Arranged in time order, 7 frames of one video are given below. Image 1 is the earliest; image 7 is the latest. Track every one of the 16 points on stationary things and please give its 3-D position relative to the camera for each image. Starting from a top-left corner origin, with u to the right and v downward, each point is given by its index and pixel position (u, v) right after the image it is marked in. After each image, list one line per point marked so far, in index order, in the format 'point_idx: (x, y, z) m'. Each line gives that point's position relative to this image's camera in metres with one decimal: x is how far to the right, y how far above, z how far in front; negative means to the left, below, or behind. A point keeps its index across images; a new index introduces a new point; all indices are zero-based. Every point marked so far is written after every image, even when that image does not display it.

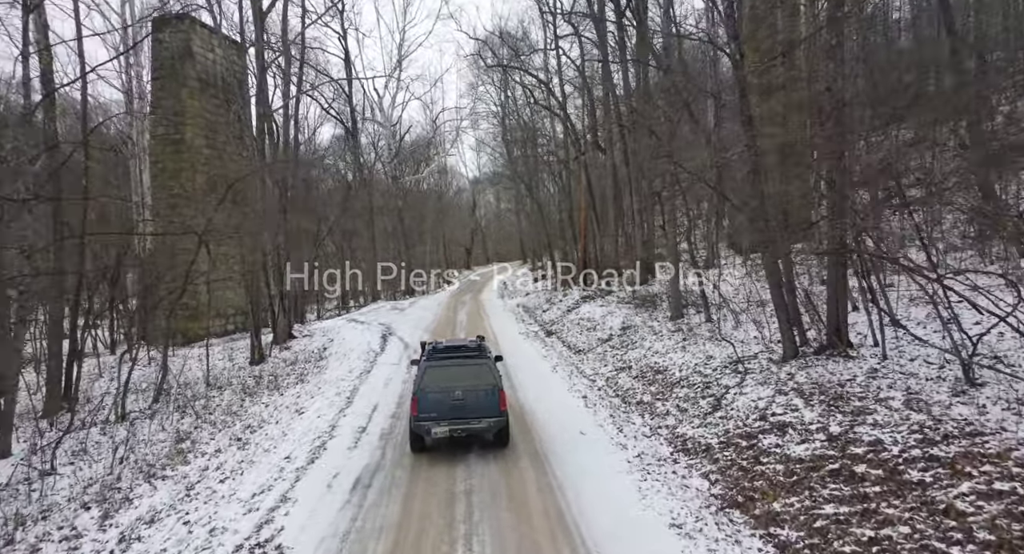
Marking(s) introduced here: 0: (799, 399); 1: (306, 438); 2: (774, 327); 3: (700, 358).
0: (+3.7, -1.6, +7.4) m
1: (-3.3, -2.6, +9.2) m
2: (+5.1, -1.0, +11.2) m
3: (+3.5, -1.6, +10.7) m
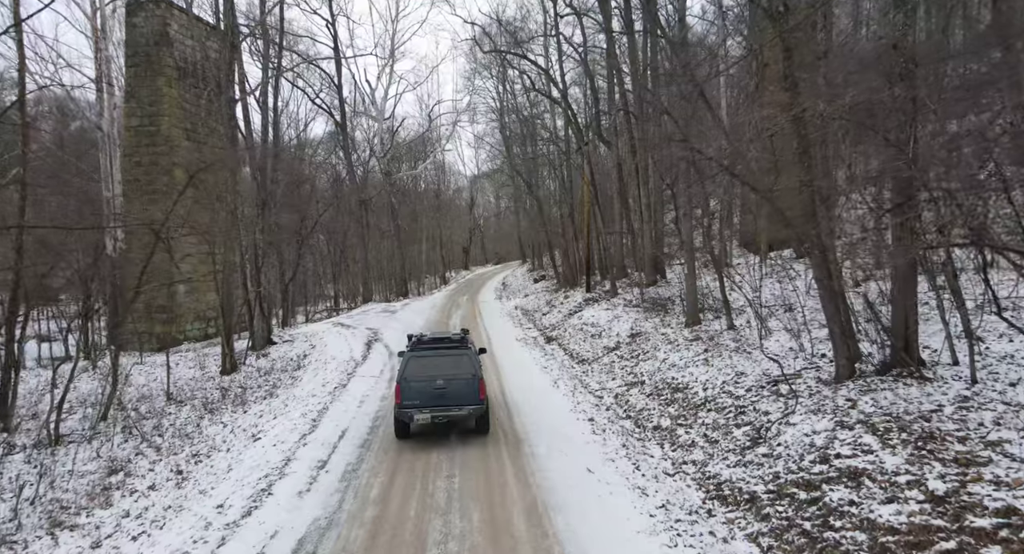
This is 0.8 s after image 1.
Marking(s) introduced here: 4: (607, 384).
0: (+3.6, -1.6, +5.8) m
1: (-3.4, -2.6, +7.5) m
2: (+5.0, -1.0, +9.5) m
3: (+3.4, -1.6, +9.1) m
4: (+2.0, -2.2, +11.9) m
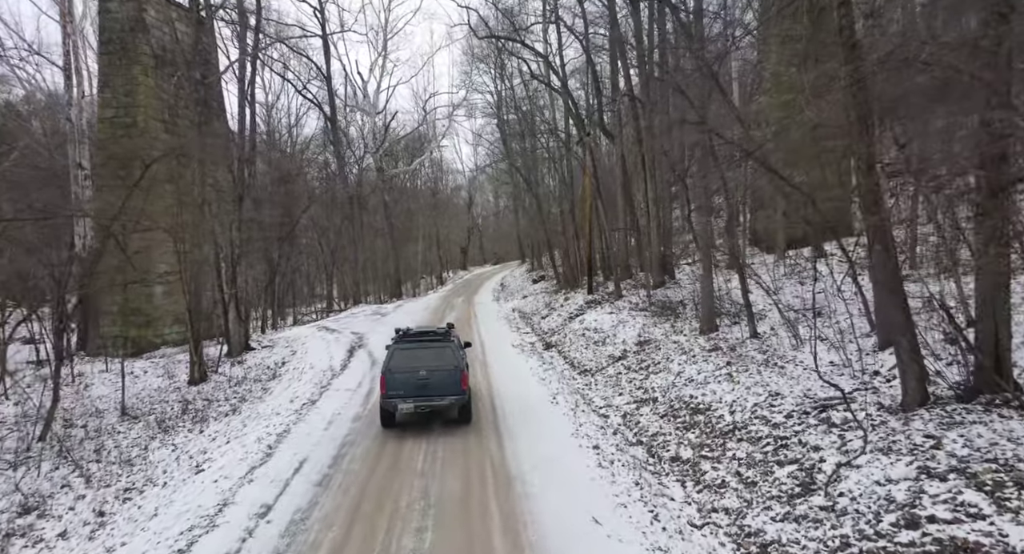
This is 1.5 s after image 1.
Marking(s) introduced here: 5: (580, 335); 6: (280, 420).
0: (+3.5, -1.6, +4.3) m
1: (-3.5, -2.6, +6.1) m
2: (+4.8, -1.1, +8.1) m
3: (+3.3, -1.6, +7.6) m
4: (+1.9, -2.2, +10.5) m
5: (+1.9, -1.6, +16.1) m
6: (-4.0, -2.4, +9.8) m
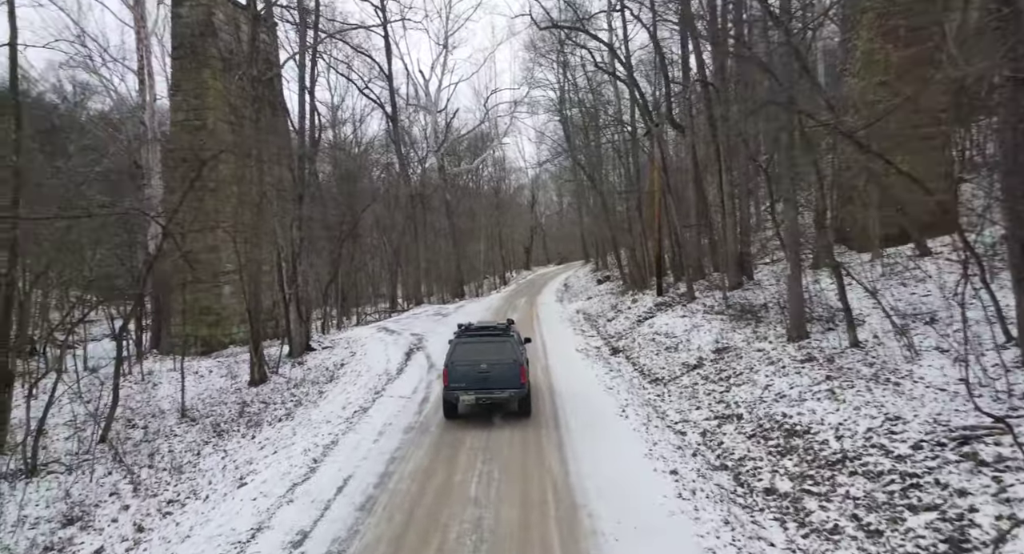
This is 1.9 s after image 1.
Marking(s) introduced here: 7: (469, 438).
0: (+3.8, -1.6, +3.0) m
1: (-2.9, -2.6, +5.6) m
2: (+5.6, -1.1, +6.6) m
3: (+4.0, -1.6, +6.4) m
4: (+2.9, -2.2, +9.3) m
5: (+3.6, -1.6, +14.9) m
6: (-3.0, -2.5, +9.3) m
7: (-0.7, -2.4, +8.8) m
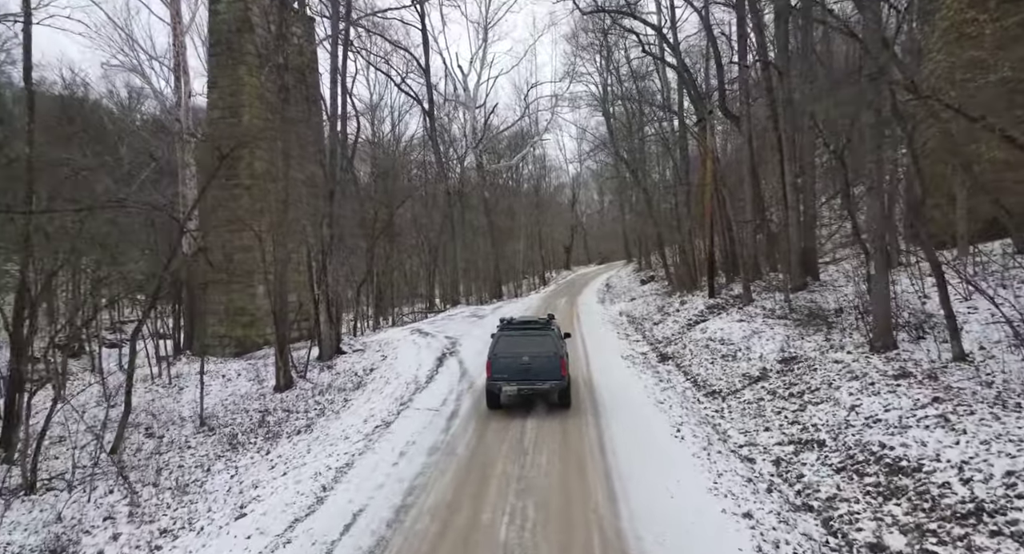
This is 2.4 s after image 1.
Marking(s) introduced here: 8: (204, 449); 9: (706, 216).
0: (+3.9, -1.6, +1.6) m
1: (-2.7, -2.6, +4.6) m
2: (+5.9, -1.1, +5.1) m
3: (+4.3, -1.6, +5.0) m
4: (+3.4, -2.2, +8.0) m
5: (+4.5, -1.6, +13.5) m
6: (-2.4, -2.5, +8.4) m
7: (-0.1, -2.4, +7.7) m
8: (-5.5, -3.0, +10.3) m
9: (+6.1, +1.9, +18.2) m
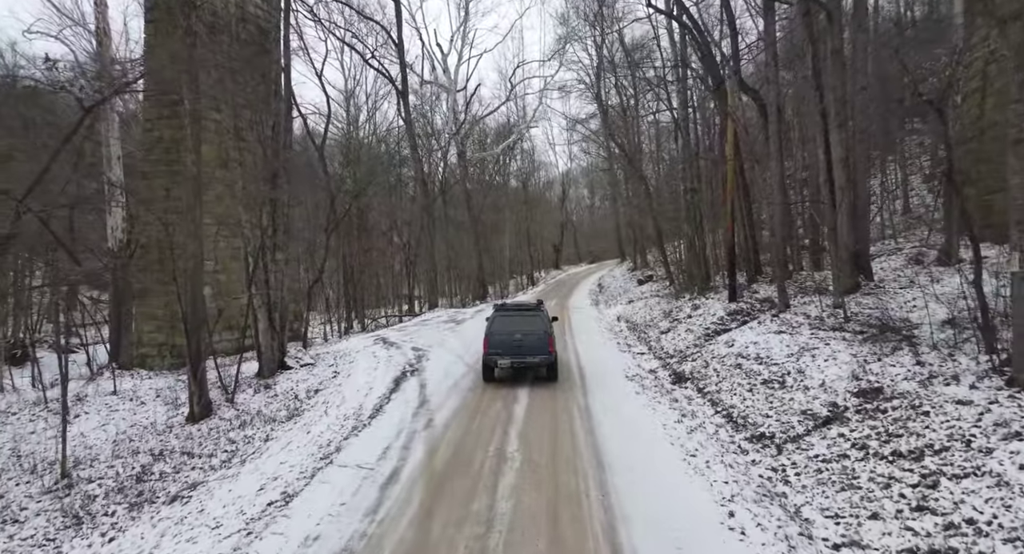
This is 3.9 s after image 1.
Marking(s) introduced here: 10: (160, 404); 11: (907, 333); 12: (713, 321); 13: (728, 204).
0: (+3.7, -1.6, -1.4) m
1: (-2.9, -2.6, +1.5) m
2: (+5.6, -1.1, +2.1) m
3: (+4.0, -1.6, +1.9) m
4: (+3.1, -2.2, +5.0) m
5: (+4.0, -1.6, +10.5) m
6: (-2.8, -2.4, +5.3) m
7: (-0.5, -2.4, +4.6) m
8: (-5.9, -3.0, +7.1) m
9: (+5.6, +2.0, +15.2) m
10: (-8.1, -2.7, +13.3) m
11: (+6.0, -0.8, +8.7) m
12: (+4.8, -1.0, +13.6) m
13: (+5.7, +2.0, +15.5) m
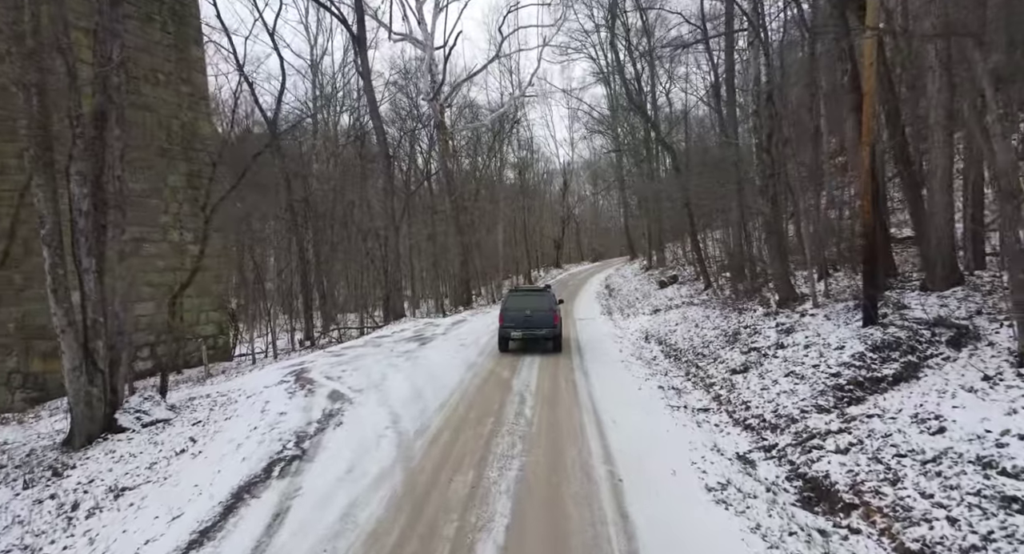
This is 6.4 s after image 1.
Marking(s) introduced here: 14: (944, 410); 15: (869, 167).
0: (+3.3, -1.7, -7.5) m
1: (-3.3, -2.7, -4.7) m
2: (+5.2, -1.1, -4.0) m
3: (+3.6, -1.7, -4.2) m
4: (+2.7, -2.3, -1.2) m
5: (+3.6, -1.7, +4.4) m
6: (-3.2, -2.5, -0.9) m
7: (-0.9, -2.5, -1.5) m
8: (-6.3, -3.1, +1.0) m
9: (+5.2, +1.9, +9.1) m
10: (-8.5, -2.8, +7.2) m
11: (+5.6, -0.9, +2.6) m
12: (+4.4, -1.1, +7.5) m
13: (+5.3, +1.9, +9.3) m
14: (+4.2, -1.3, +5.7) m
15: (+5.3, +1.7, +9.1) m
